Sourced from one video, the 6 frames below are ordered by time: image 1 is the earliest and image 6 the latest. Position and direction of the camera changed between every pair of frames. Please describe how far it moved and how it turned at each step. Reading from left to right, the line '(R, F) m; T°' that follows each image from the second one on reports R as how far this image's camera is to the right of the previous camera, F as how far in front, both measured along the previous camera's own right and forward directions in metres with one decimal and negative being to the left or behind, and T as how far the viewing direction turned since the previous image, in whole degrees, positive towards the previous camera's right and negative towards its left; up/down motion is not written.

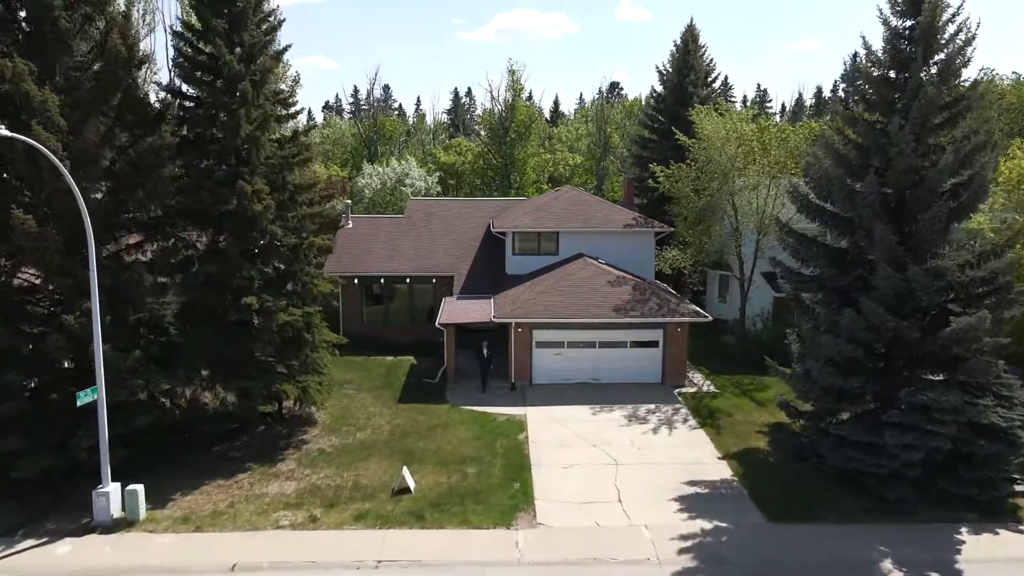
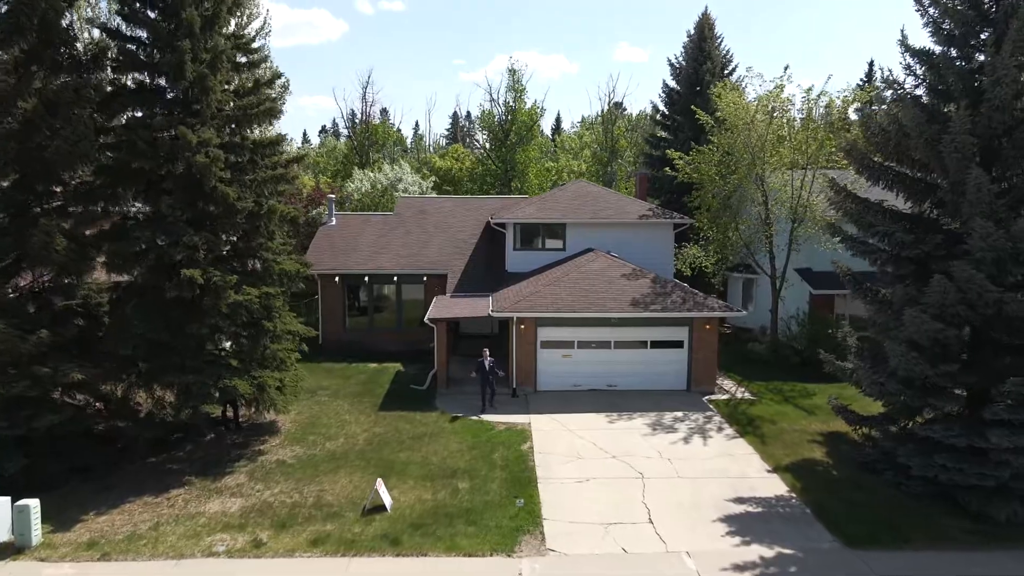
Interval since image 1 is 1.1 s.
(0.0, +2.9) m; 0°
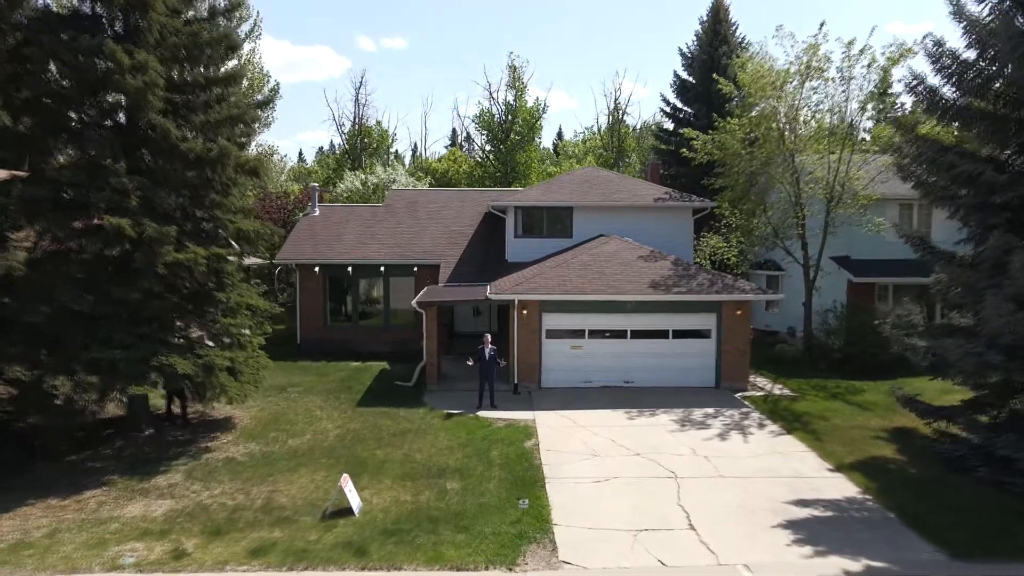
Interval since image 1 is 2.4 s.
(0.0, +2.4) m; 0°
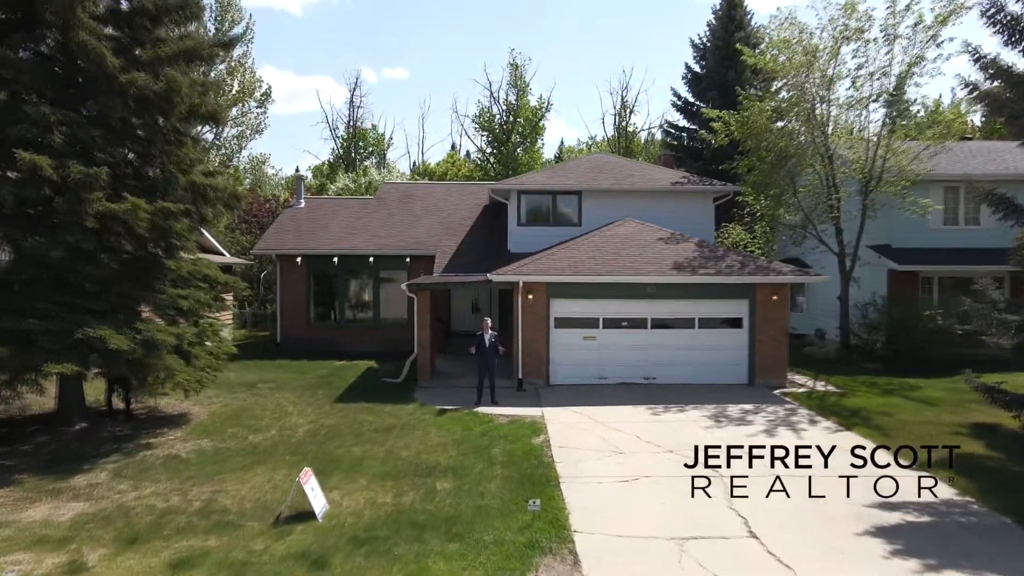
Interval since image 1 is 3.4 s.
(-0.1, +1.9) m; 0°
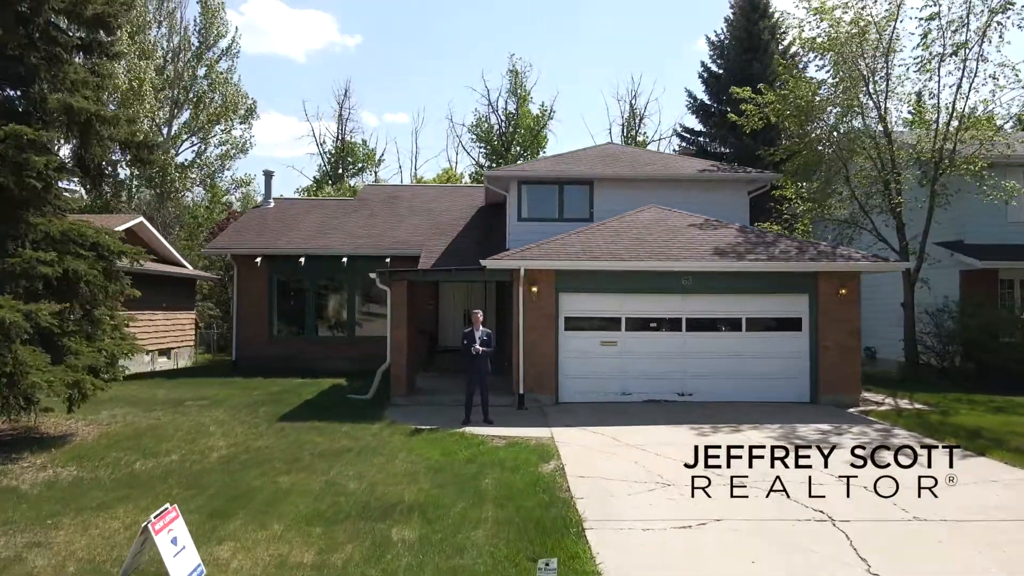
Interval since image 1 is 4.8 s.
(0.0, +2.8) m; 0°
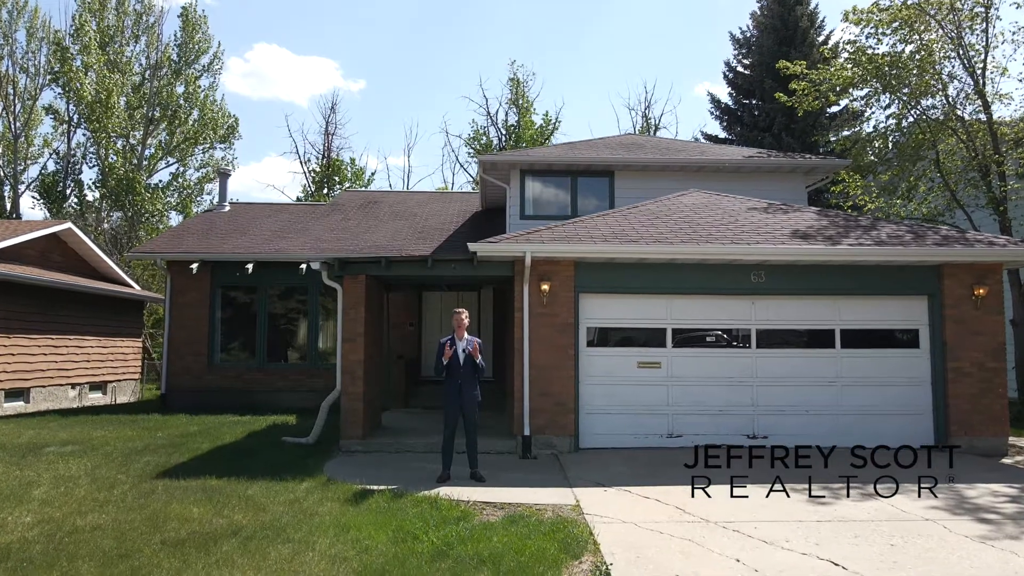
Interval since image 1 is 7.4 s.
(0.0, +3.1) m; 0°
